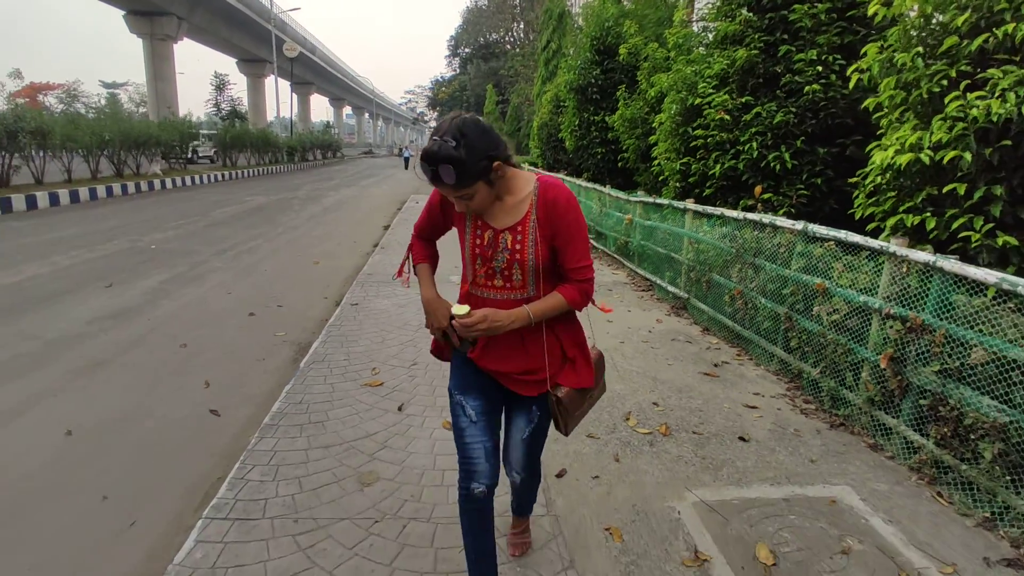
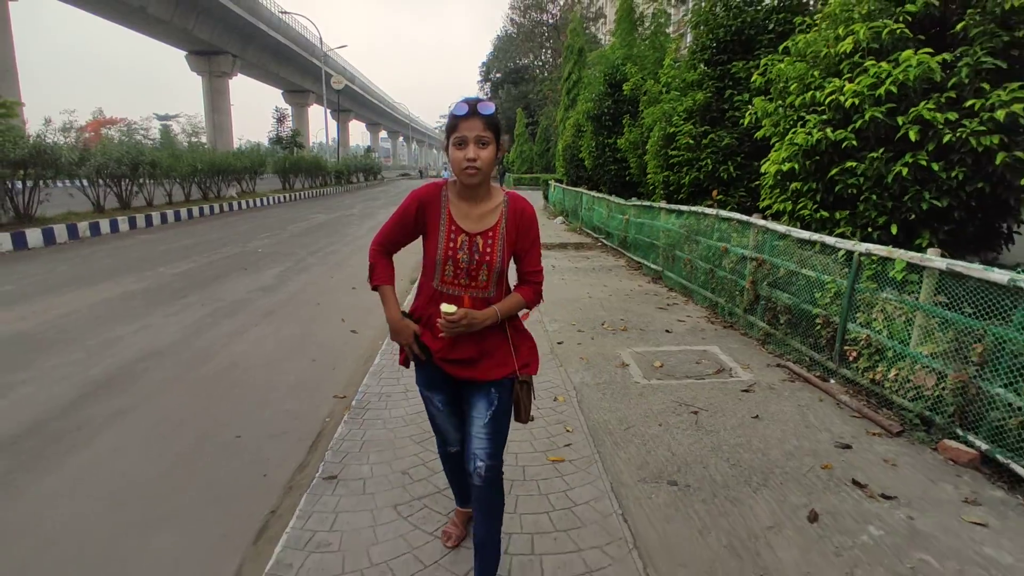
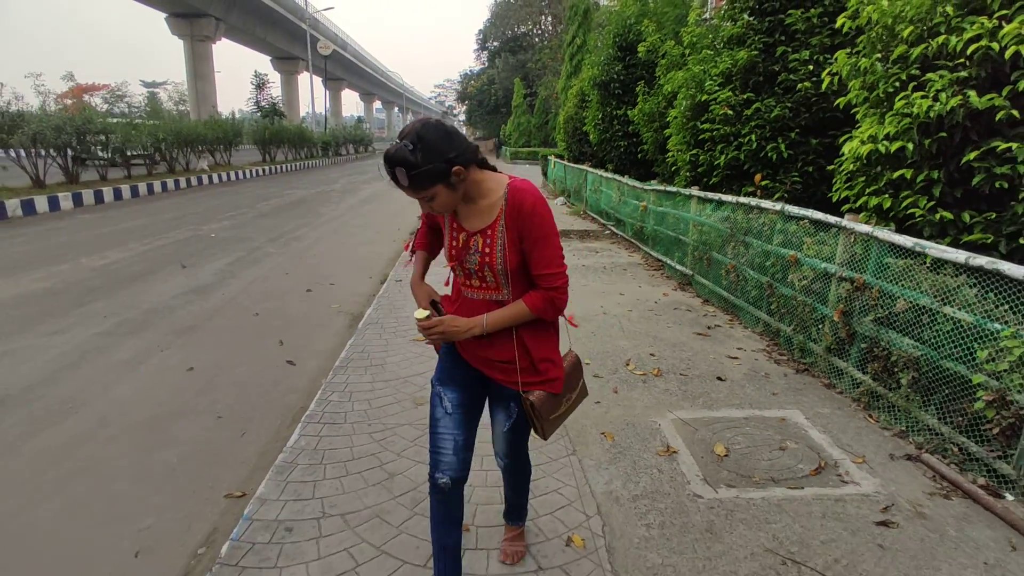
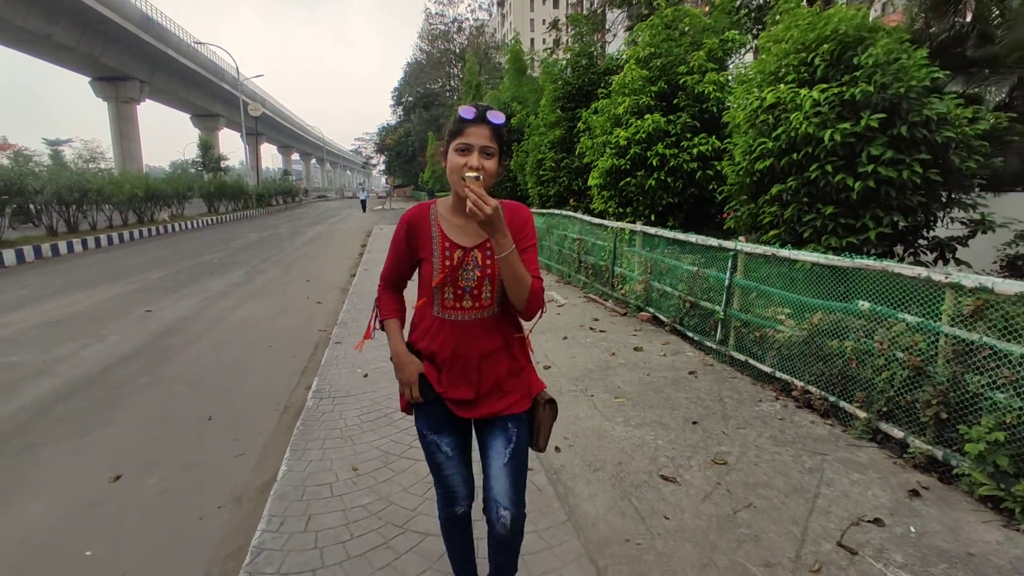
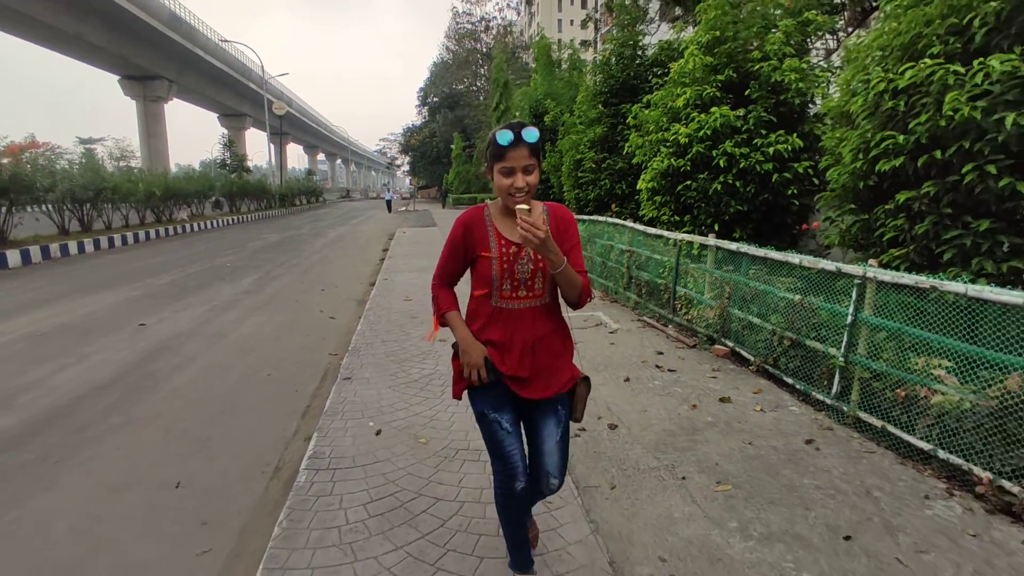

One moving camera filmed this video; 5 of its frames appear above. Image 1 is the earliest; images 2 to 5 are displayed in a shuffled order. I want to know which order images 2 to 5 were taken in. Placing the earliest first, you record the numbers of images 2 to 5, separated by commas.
3, 2, 5, 4
